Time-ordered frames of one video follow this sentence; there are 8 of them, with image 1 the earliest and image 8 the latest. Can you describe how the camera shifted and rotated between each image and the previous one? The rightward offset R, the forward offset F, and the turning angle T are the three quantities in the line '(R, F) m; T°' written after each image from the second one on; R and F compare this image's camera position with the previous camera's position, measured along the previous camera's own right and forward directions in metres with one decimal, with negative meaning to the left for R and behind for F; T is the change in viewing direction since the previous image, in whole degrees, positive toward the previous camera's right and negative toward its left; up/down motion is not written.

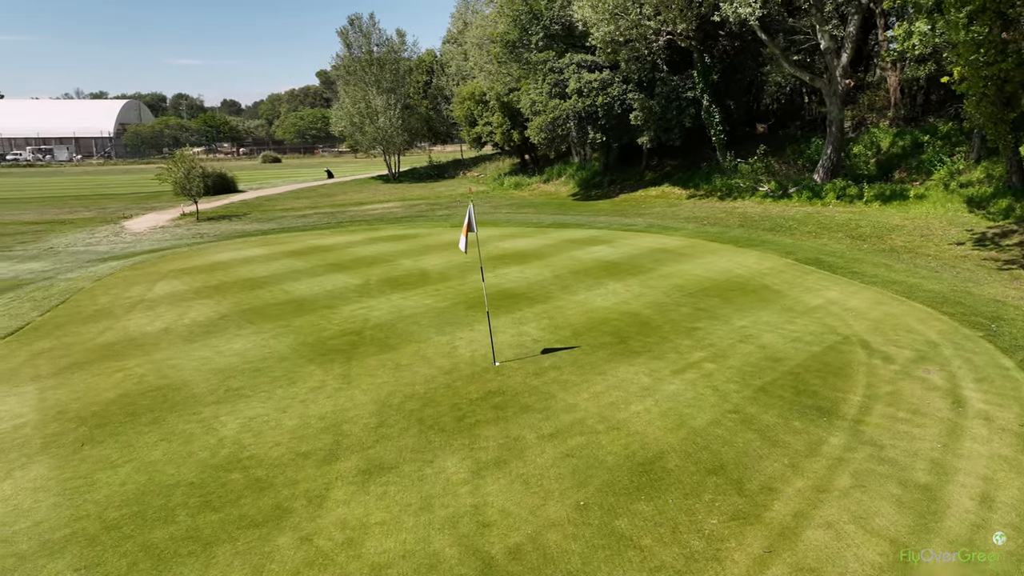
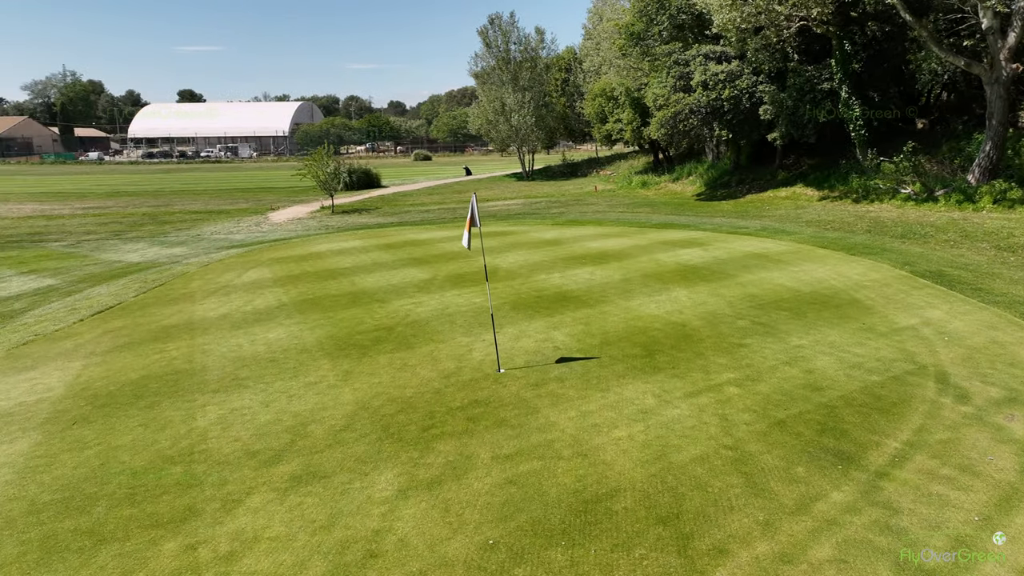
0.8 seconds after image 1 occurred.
(+1.7, +1.0) m; -12°
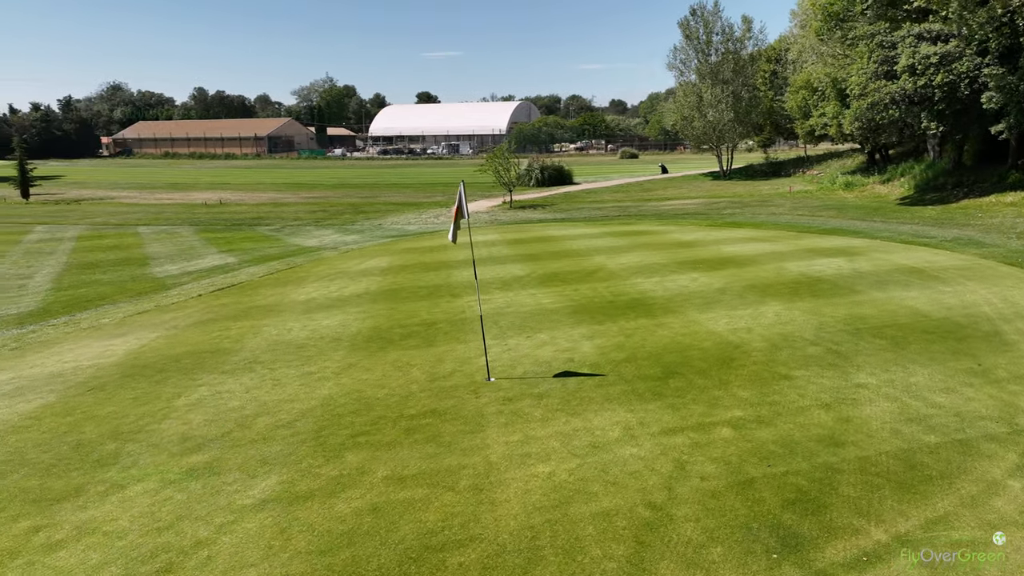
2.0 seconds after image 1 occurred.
(+2.4, +1.3) m; -17°
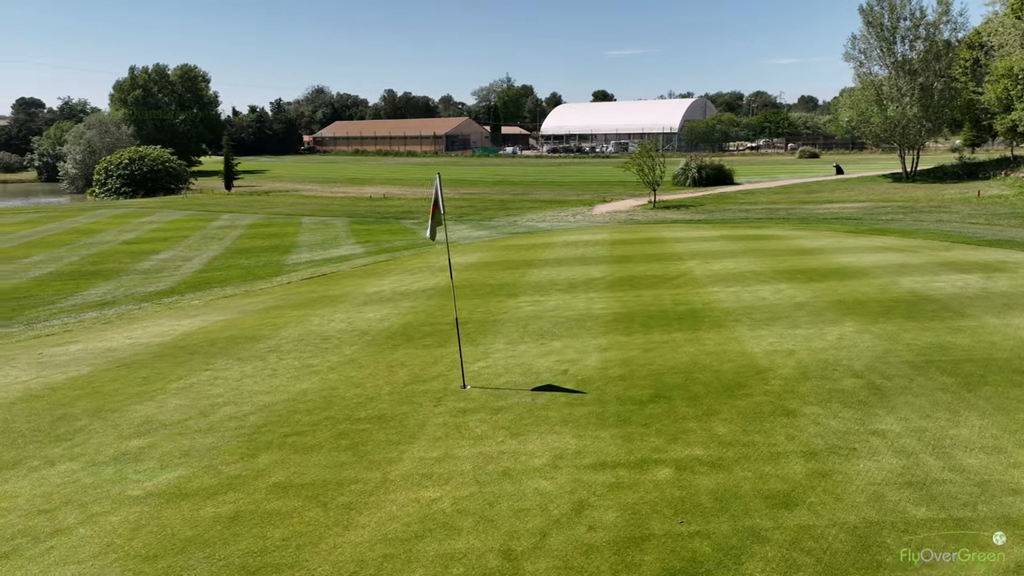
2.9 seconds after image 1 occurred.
(+1.9, +0.9) m; -13°
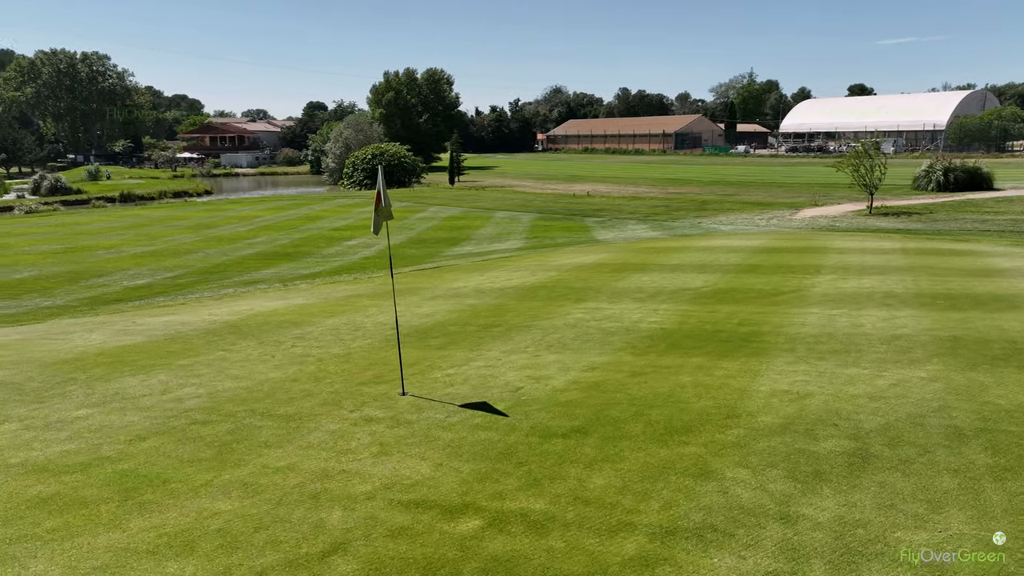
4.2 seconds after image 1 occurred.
(+2.6, +1.2) m; -18°
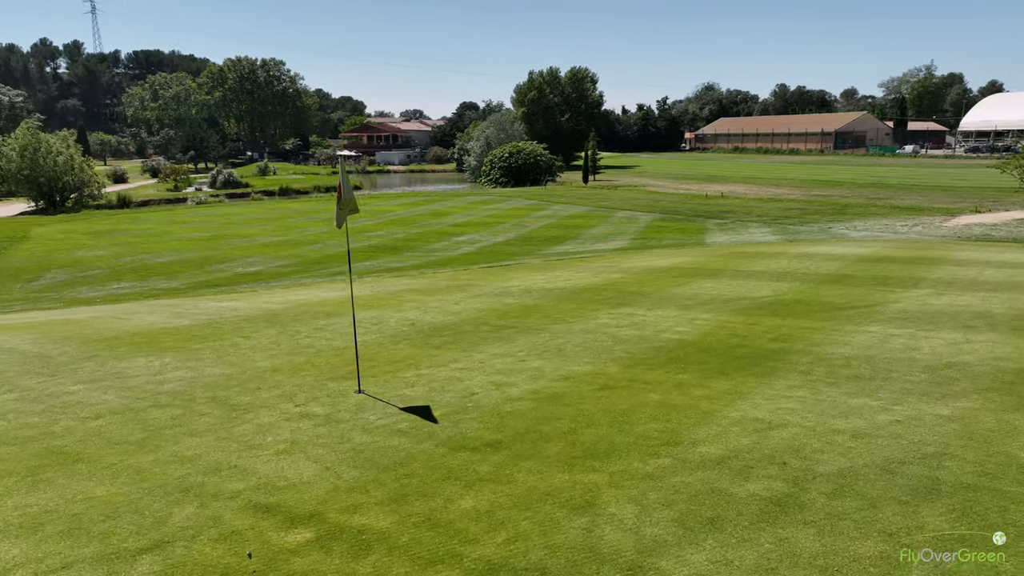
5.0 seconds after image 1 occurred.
(+1.7, +0.6) m; -11°
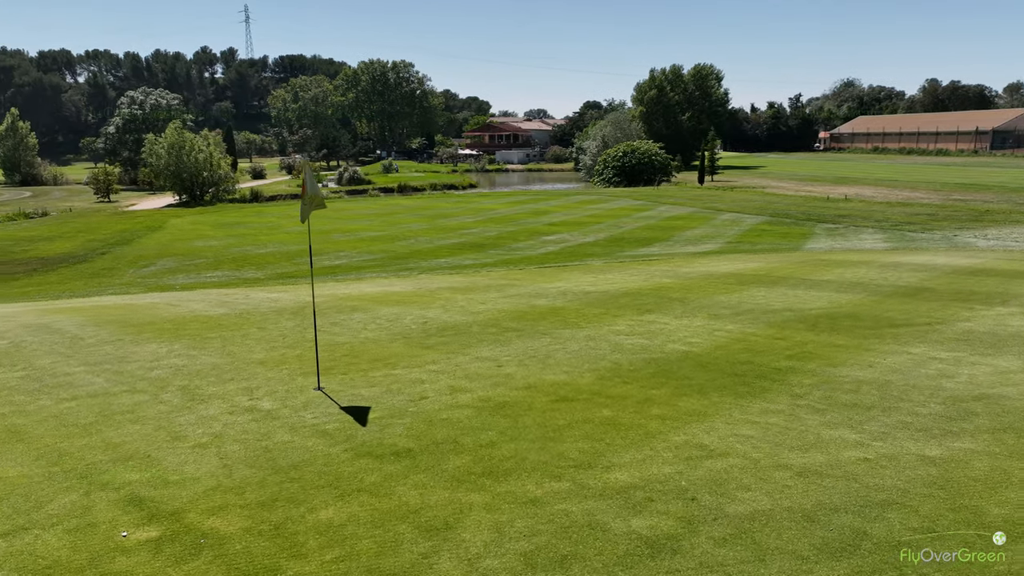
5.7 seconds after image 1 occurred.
(+1.5, +0.4) m; -9°
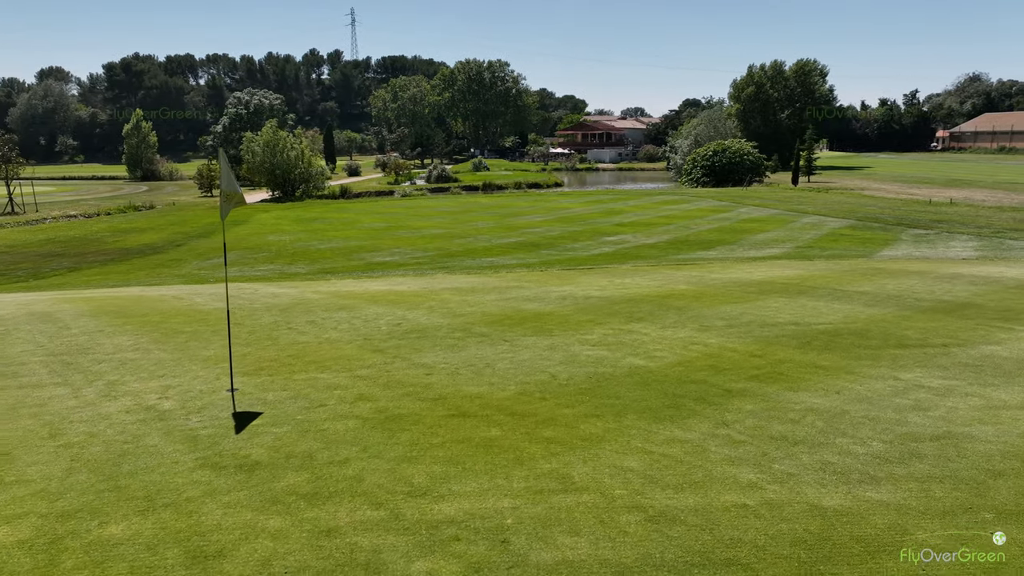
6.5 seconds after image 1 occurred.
(+1.6, +0.5) m; -7°
